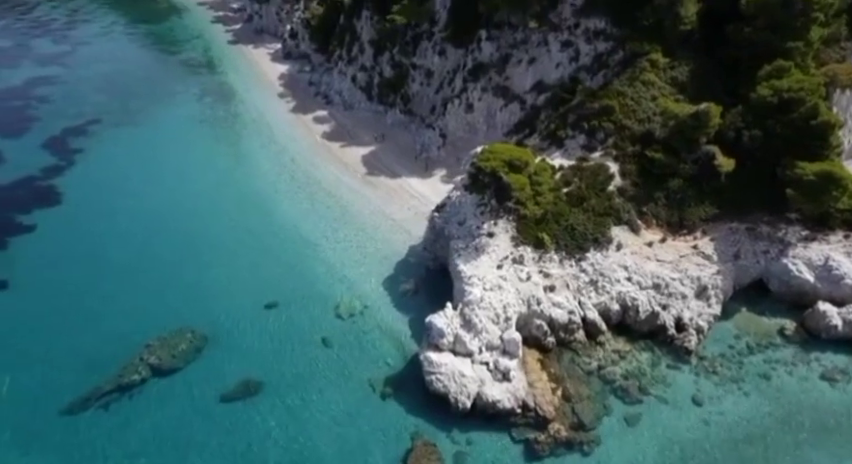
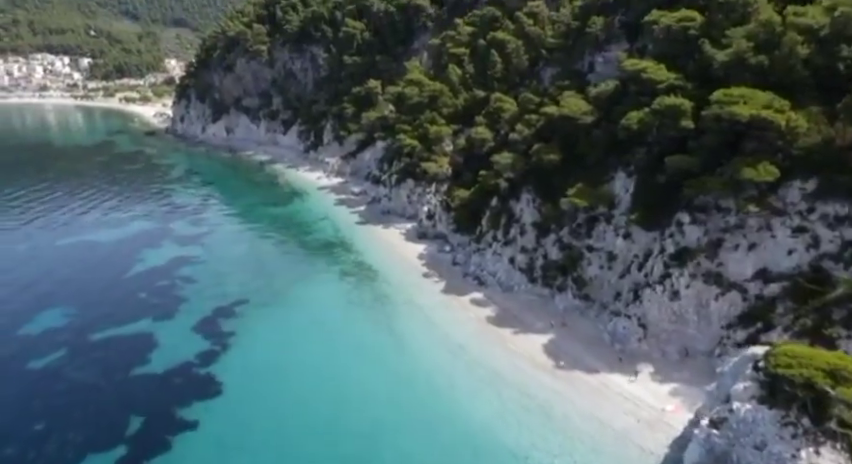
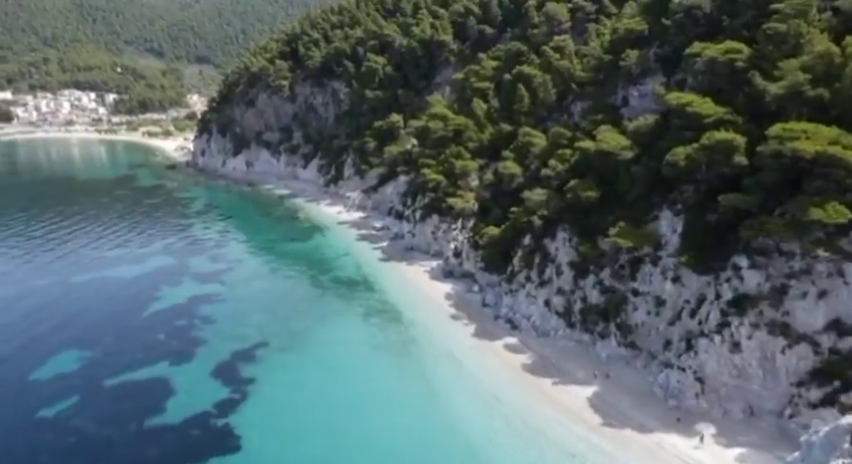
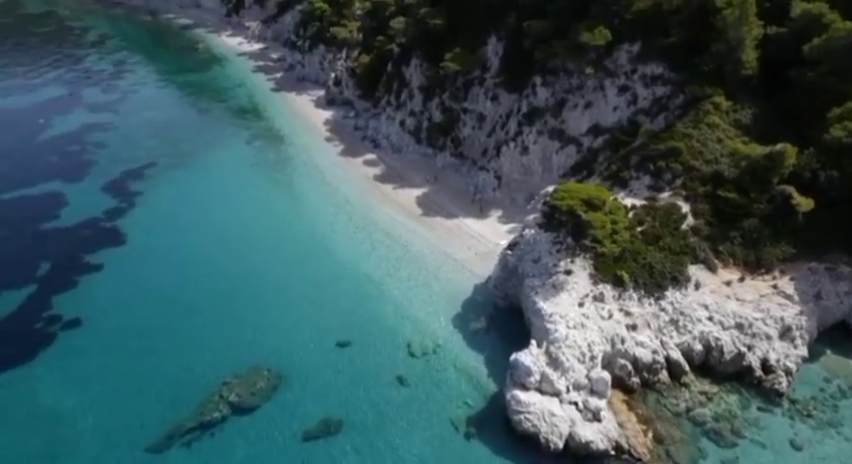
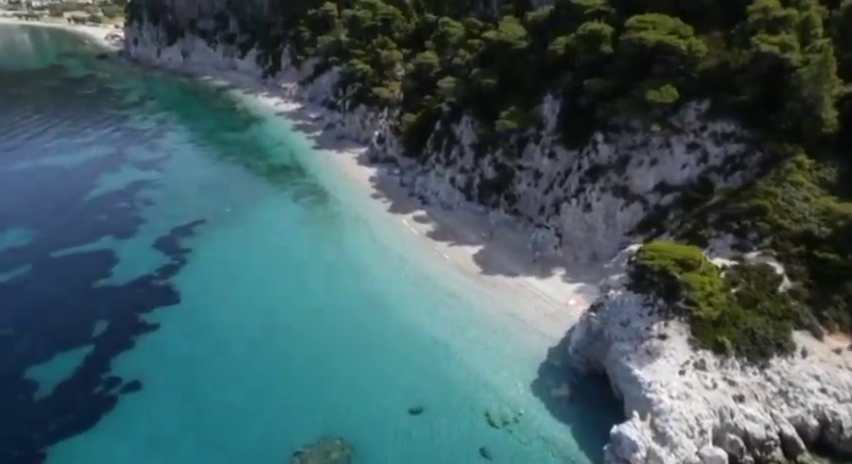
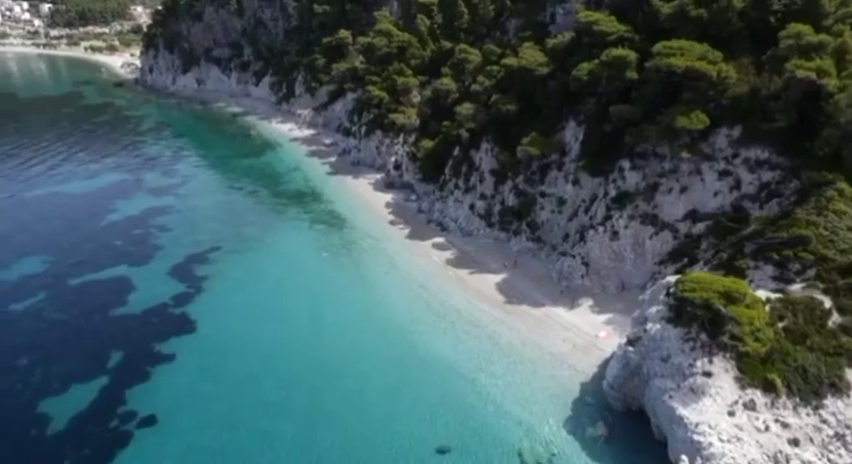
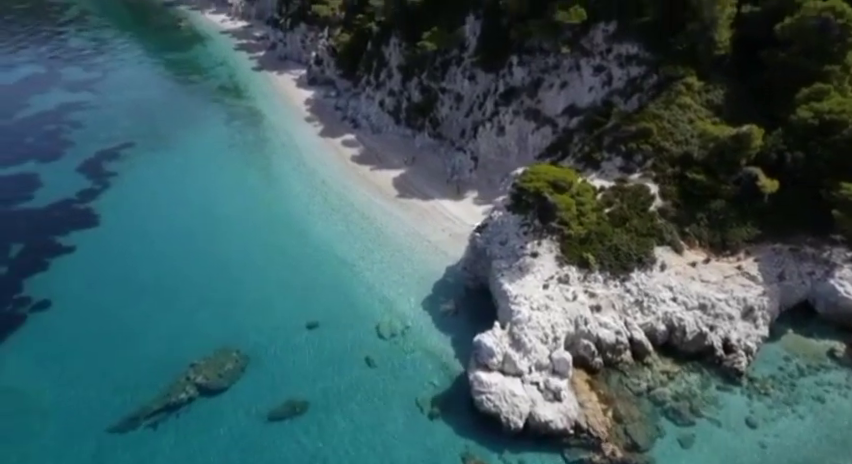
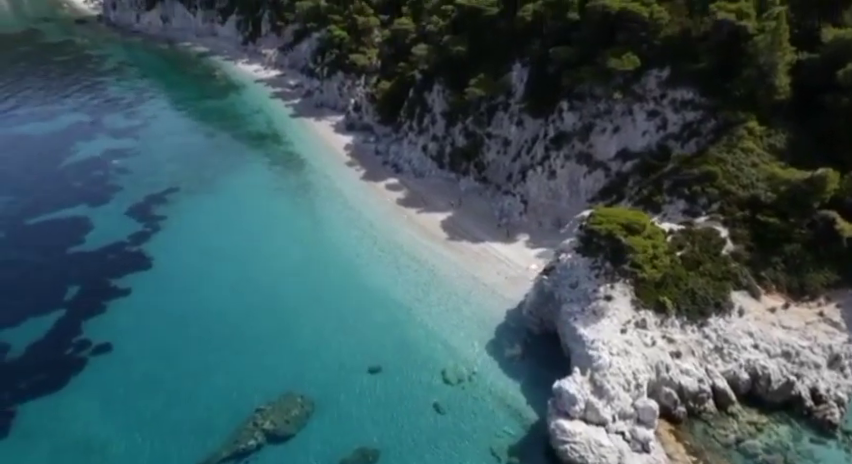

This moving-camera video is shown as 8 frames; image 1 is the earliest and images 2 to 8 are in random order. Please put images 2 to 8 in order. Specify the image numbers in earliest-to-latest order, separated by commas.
7, 4, 8, 5, 6, 2, 3
